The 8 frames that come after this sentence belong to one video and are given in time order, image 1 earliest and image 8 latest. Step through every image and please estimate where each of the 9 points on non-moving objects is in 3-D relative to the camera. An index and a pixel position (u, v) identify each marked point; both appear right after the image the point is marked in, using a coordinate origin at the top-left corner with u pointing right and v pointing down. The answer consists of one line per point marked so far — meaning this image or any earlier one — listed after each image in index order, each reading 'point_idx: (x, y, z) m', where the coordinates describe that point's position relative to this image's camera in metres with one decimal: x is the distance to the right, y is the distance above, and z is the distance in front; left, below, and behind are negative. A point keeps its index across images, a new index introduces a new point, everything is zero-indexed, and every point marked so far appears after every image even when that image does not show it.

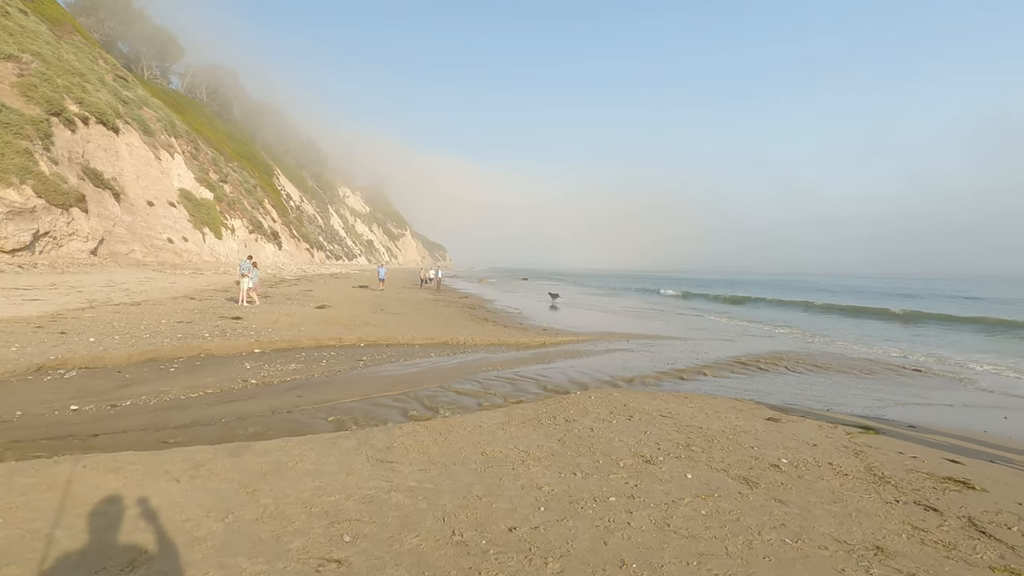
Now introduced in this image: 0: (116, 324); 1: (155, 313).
0: (-8.1, -0.8, +13.5) m
1: (-8.9, -0.6, +16.5) m
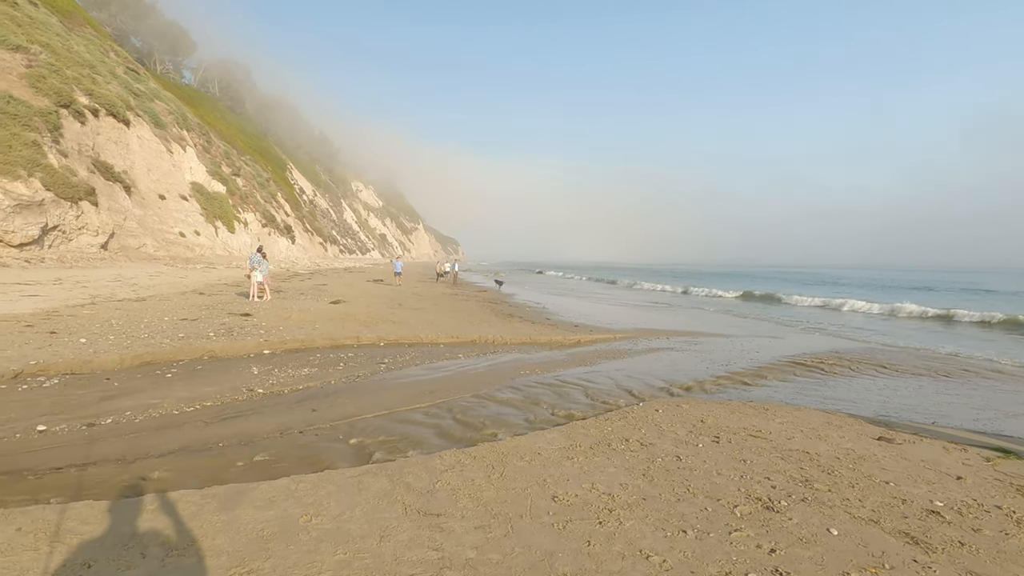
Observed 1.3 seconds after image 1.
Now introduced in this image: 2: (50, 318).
0: (-7.5, -0.7, +12.4) m
1: (-8.2, -0.5, +15.4) m
2: (-9.0, -0.6, +12.8) m
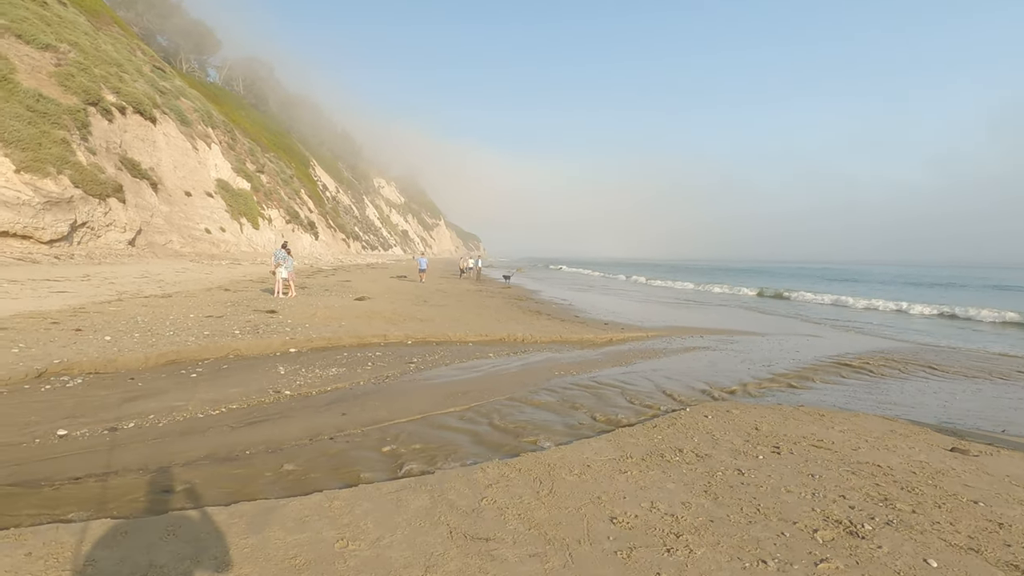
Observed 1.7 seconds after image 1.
0: (-6.9, -0.6, +12.2) m
1: (-7.6, -0.4, +15.2) m
2: (-8.4, -0.5, +12.7) m
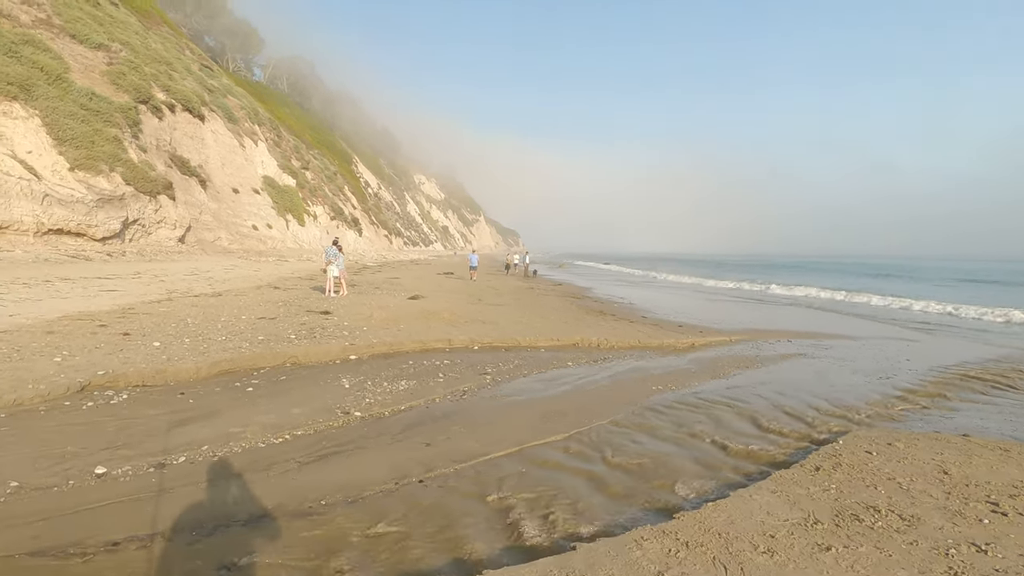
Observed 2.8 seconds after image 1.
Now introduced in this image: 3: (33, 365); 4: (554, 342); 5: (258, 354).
0: (-5.6, -0.6, +11.5) m
1: (-6.1, -0.4, +14.5) m
2: (-7.1, -0.5, +12.0) m
3: (-5.4, -0.9, +7.4) m
4: (+0.7, -1.0, +11.8) m
5: (-3.4, -0.9, +8.8) m
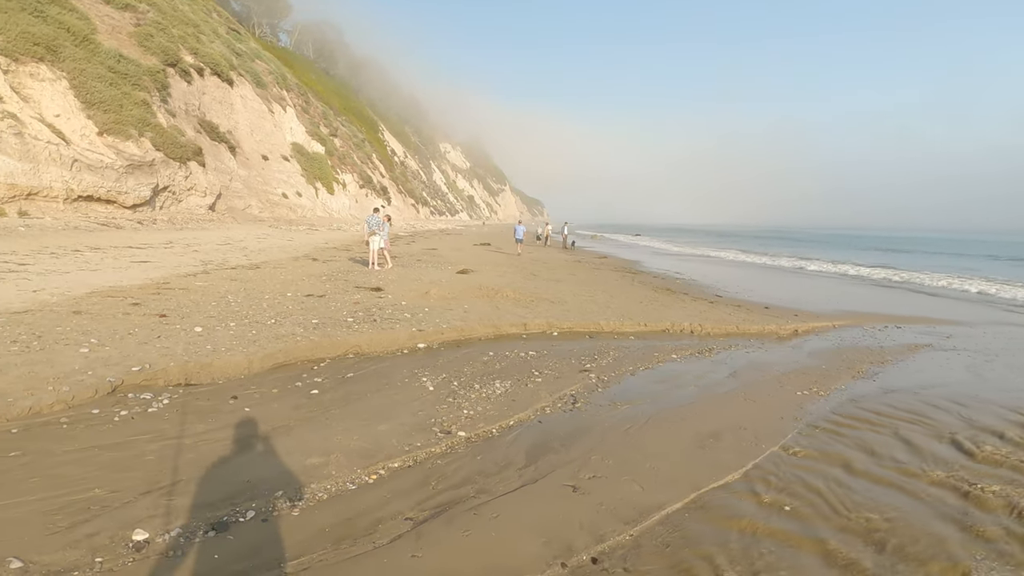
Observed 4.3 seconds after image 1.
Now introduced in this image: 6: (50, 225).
0: (-4.3, -0.2, +10.2) m
1: (-4.7, +0.1, +13.2) m
2: (-5.8, -0.1, +10.8) m
3: (-4.3, -0.6, +6.1) m
4: (+2.0, -0.6, +10.3) m
5: (-2.2, -0.6, +7.5) m
6: (-11.5, +1.6, +16.4) m
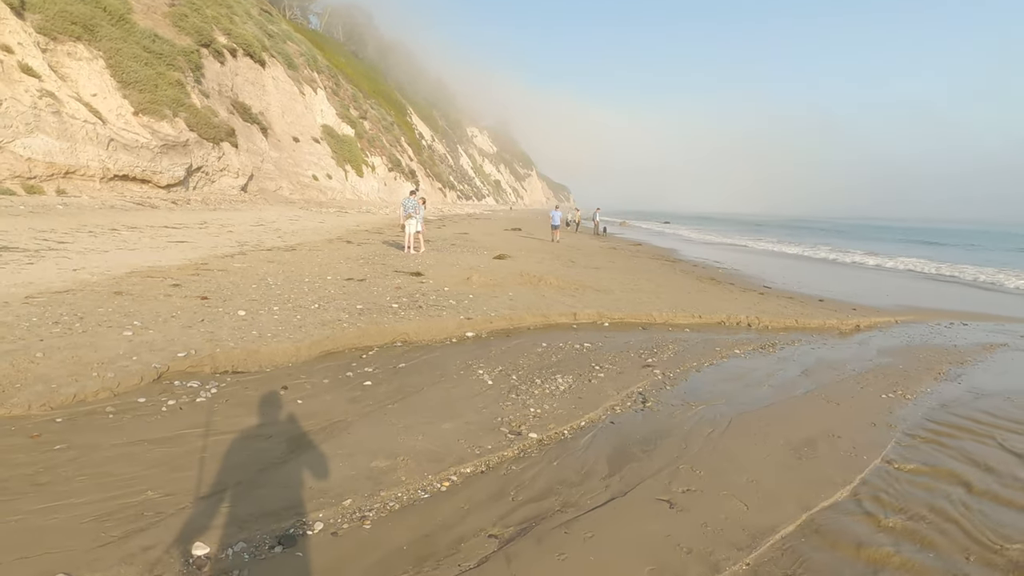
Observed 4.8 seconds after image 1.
0: (-3.6, +0.1, +10.0) m
1: (-3.9, +0.5, +13.0) m
2: (-5.0, +0.2, +10.6) m
3: (-3.7, -0.5, +5.9) m
4: (+2.7, -0.5, +9.8) m
5: (-1.6, -0.5, +7.1) m
6: (-10.6, +2.1, +16.3) m
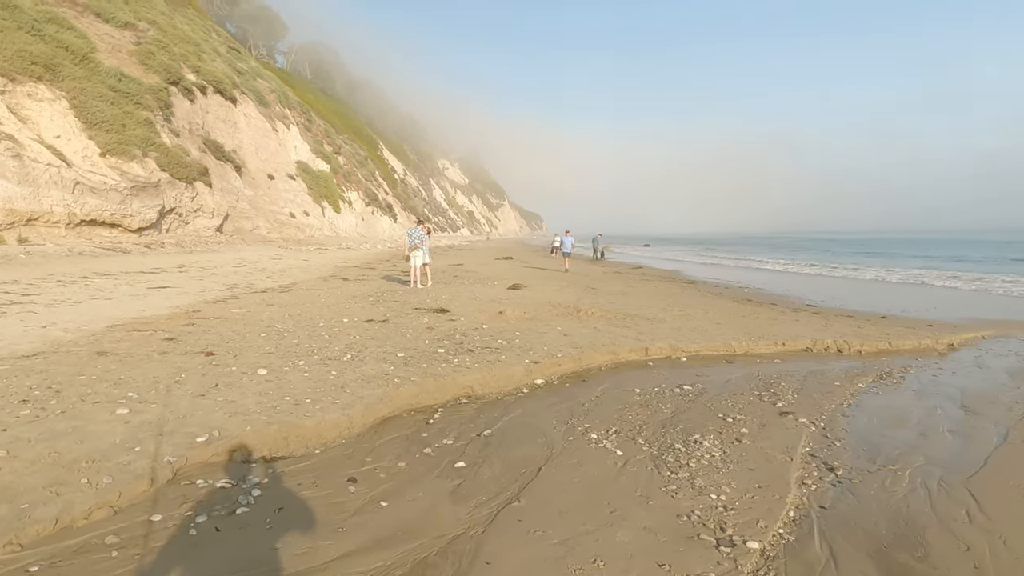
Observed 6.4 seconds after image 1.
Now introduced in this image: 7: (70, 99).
0: (-2.9, -0.5, +8.4) m
1: (-3.3, -0.3, +11.5) m
2: (-4.4, -0.5, +9.0) m
3: (-2.8, -0.9, +4.3) m
4: (+3.4, -0.8, +8.5) m
5: (-0.8, -0.8, +5.7) m
6: (-10.2, +0.9, +14.6) m
7: (-12.5, +5.5, +18.6) m
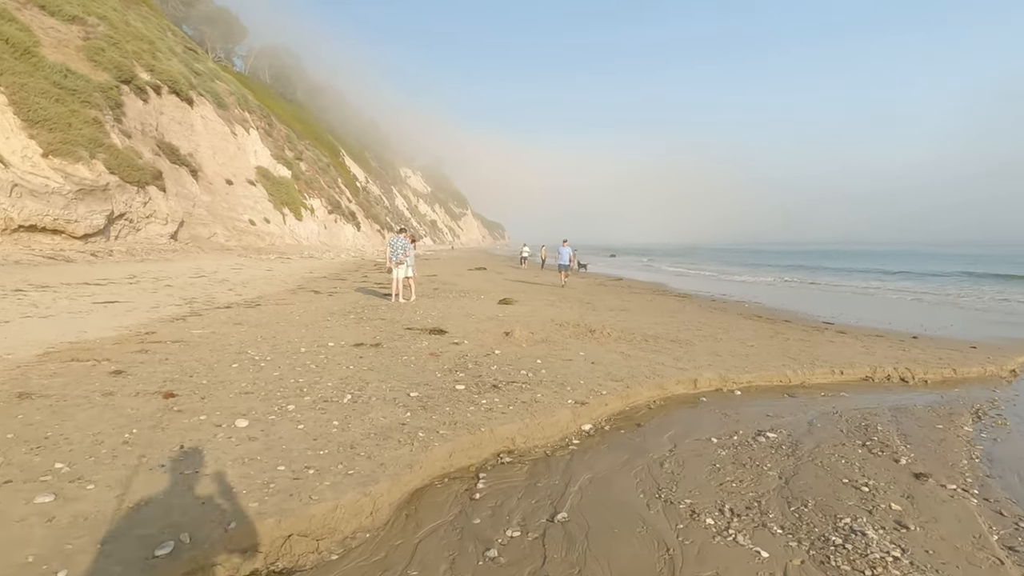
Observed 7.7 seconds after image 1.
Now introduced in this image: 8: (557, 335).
0: (-2.7, -0.8, +7.0) m
1: (-3.2, -0.6, +10.0) m
2: (-4.1, -0.7, +7.5) m
3: (-2.3, -1.1, +2.9) m
4: (+3.7, -1.0, +7.4) m
5: (-0.4, -1.0, +4.4) m
6: (-10.3, +0.6, +12.8) m
7: (-12.8, +5.2, +16.7) m
8: (+0.7, -0.7, +9.5) m
